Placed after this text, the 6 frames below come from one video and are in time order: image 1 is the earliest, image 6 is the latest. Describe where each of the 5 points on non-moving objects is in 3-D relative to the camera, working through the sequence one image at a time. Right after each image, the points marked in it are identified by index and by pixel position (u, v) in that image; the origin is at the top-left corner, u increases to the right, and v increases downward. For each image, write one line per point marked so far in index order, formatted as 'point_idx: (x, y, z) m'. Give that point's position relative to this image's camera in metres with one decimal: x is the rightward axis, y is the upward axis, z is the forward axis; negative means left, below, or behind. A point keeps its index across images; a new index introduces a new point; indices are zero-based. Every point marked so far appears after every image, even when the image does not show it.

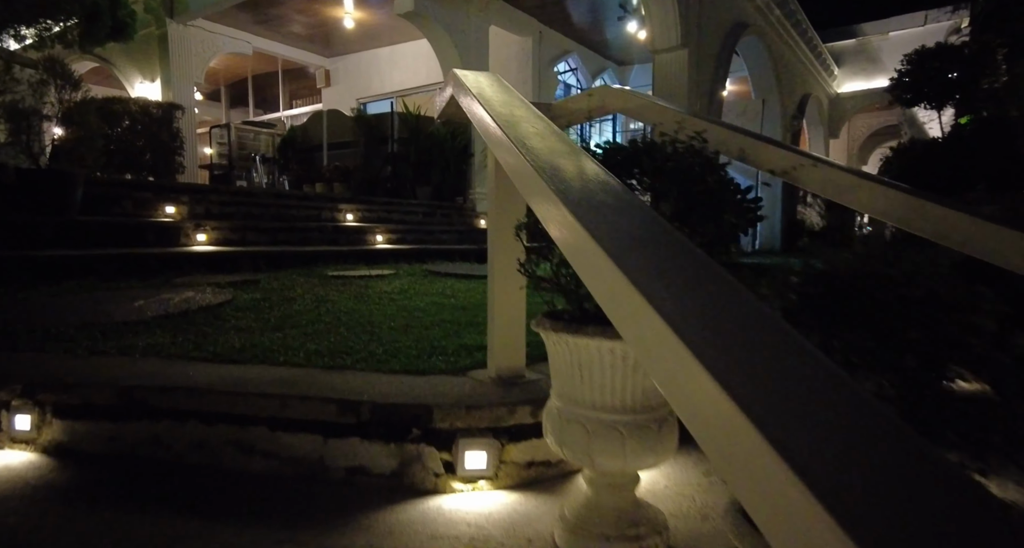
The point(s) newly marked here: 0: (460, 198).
0: (-0.7, +1.0, +8.0) m
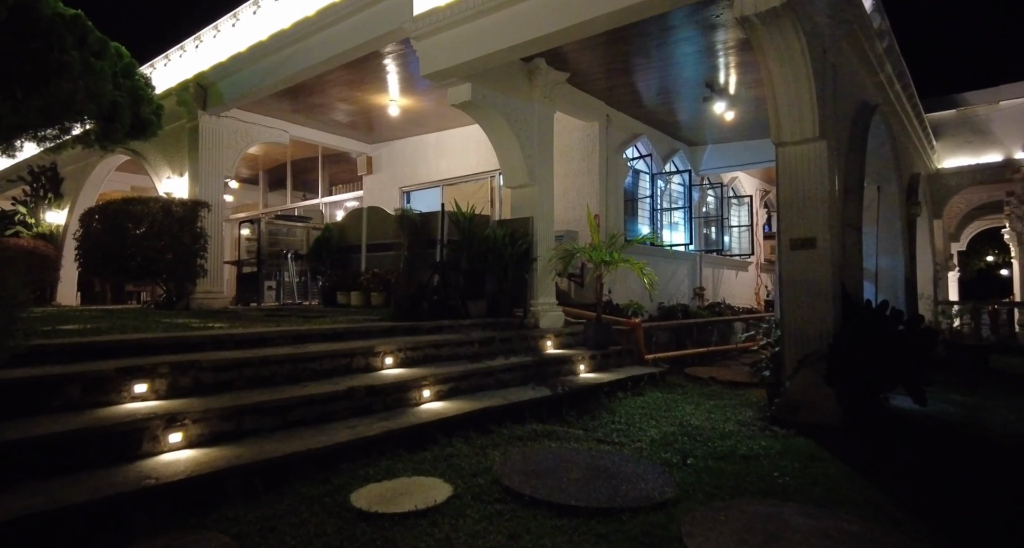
0: (+0.1, -0.4, +6.6) m
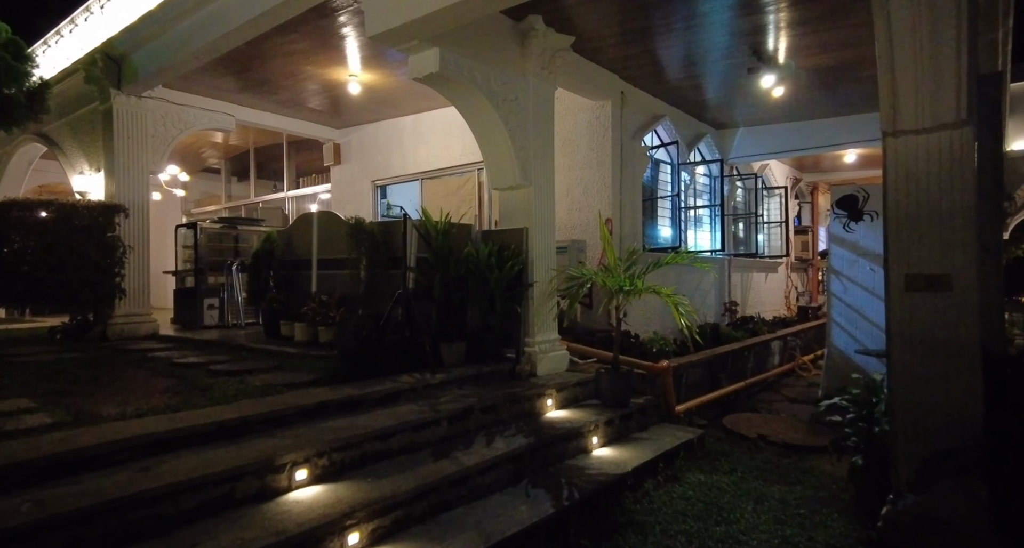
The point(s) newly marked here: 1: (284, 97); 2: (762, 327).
0: (0.0, -0.7, +5.1) m
1: (-3.2, +2.4, +8.0) m
2: (+3.4, -0.7, +8.0) m
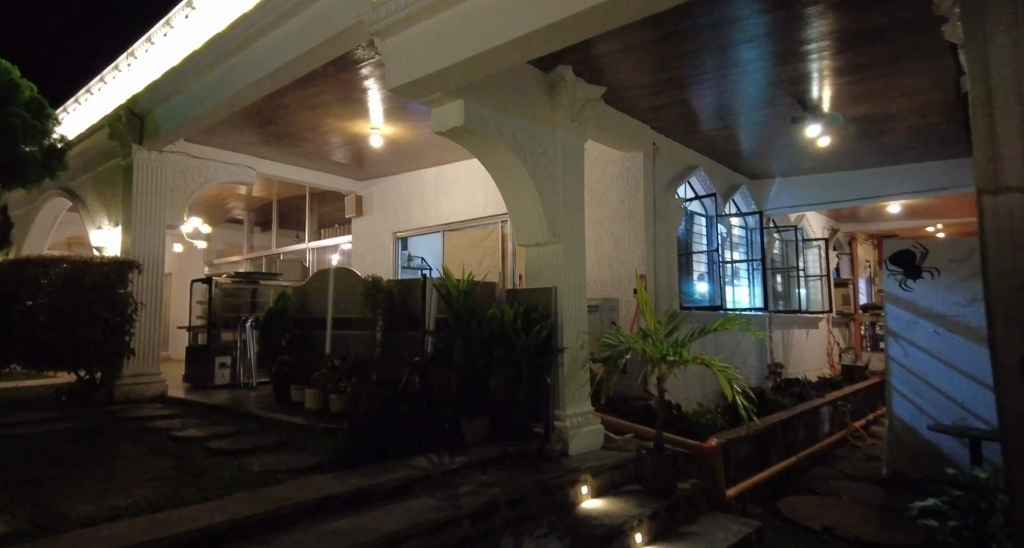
0: (+0.2, -1.2, +4.6) m
1: (-2.8, +1.7, +7.9) m
2: (+3.7, -1.5, +7.3) m
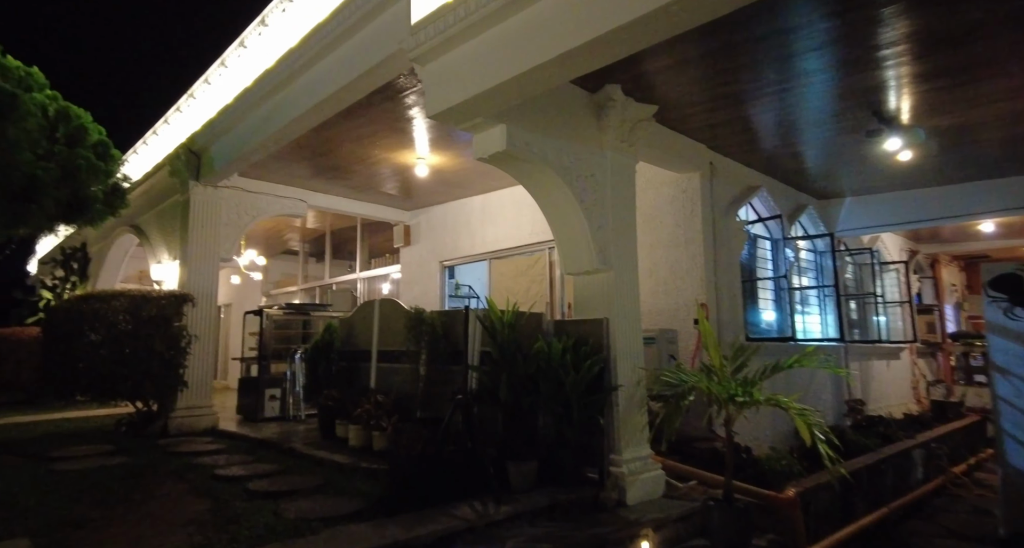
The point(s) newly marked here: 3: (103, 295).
0: (+0.6, -1.4, +4.2) m
1: (-2.2, +1.2, +7.9) m
2: (+4.3, -1.8, +6.6) m
3: (-4.2, -0.2, +6.1) m
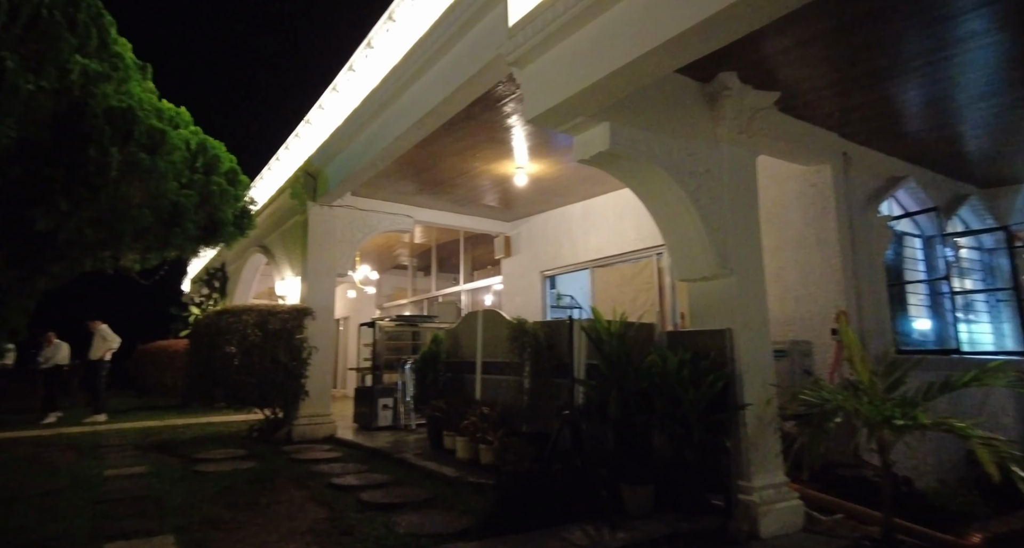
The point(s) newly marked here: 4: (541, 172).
0: (+1.3, -1.5, +3.8) m
1: (-0.7, +1.1, +8.0) m
2: (+5.5, -1.8, +5.5) m
3: (-3.1, -0.4, +6.5) m
4: (+0.4, +1.2, +6.8) m
